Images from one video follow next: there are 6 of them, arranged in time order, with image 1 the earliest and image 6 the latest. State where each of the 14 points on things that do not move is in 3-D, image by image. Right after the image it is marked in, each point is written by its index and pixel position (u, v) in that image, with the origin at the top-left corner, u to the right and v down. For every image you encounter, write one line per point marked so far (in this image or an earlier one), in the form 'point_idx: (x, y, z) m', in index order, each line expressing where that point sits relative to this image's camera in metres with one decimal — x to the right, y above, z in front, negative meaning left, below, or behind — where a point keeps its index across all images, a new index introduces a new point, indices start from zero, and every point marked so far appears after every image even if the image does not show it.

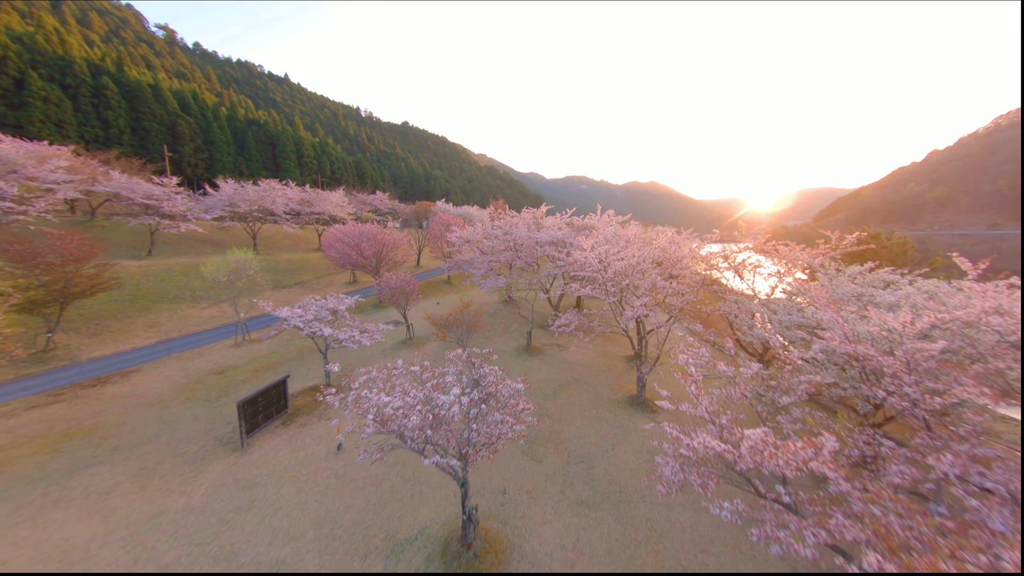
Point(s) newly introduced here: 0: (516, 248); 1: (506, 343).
0: (+0.2, +1.9, +18.5) m
1: (-0.3, -2.4, +16.5) m
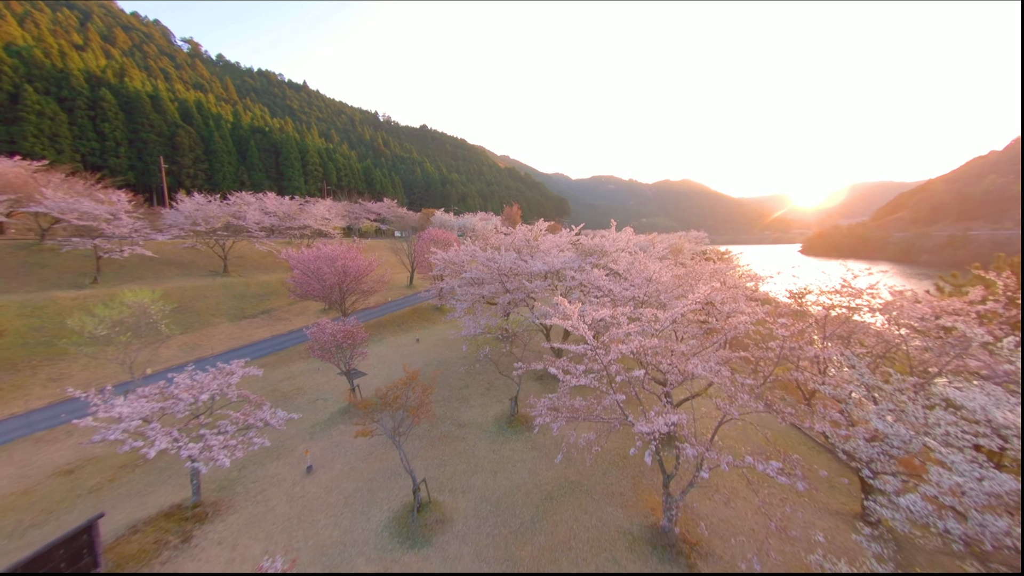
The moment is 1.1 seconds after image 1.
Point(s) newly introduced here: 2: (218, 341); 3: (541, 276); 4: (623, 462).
0: (-0.4, +0.3, +14.2) m
1: (-0.9, -4.0, +12.3) m
2: (-13.9, -2.5, +18.1) m
3: (+1.0, +0.4, +13.7) m
4: (+2.9, -4.6, +10.0) m
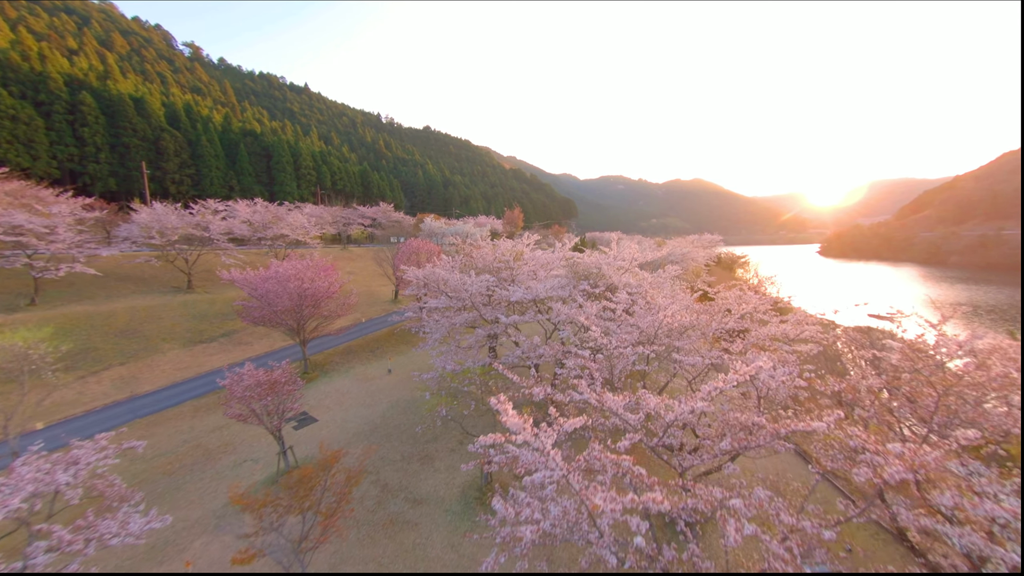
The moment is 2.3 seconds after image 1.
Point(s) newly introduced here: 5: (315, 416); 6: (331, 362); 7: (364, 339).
0: (-1.1, -0.6, +11.6) m
1: (-1.7, -4.9, +9.7) m
2: (-14.5, -3.5, +15.8) m
3: (+0.3, -0.5, +11.0) m
4: (+2.1, -5.4, +7.4) m
5: (-6.4, -4.2, +12.6) m
6: (-7.6, -3.1, +16.2) m
7: (-7.0, -2.4, +18.1) m
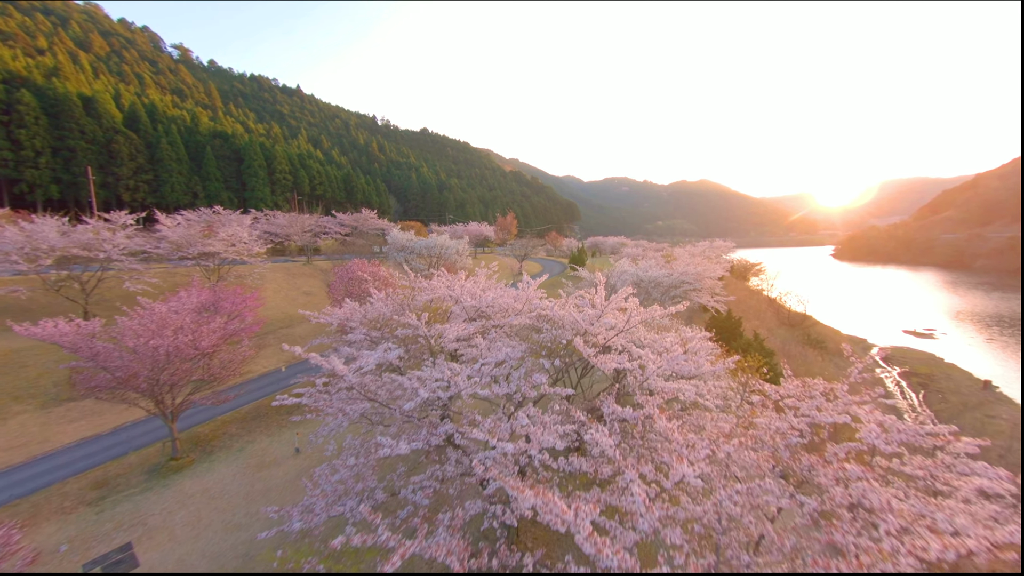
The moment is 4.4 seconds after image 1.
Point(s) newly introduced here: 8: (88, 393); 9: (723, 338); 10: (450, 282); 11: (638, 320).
0: (-2.5, -2.0, +7.2) m
1: (-3.1, -6.3, +5.3) m
2: (-15.8, -5.0, +11.5) m
3: (-1.2, -1.9, +6.6) m
4: (+0.7, -6.8, +2.9) m
5: (-7.8, -5.6, +8.2) m
6: (-8.9, -4.6, +11.8) m
7: (-8.3, -3.9, +13.7) m
8: (-11.7, -2.8, +10.8) m
9: (+10.9, -2.7, +19.4) m
10: (-1.6, +0.2, +10.0) m
11: (+2.5, -0.6, +7.7) m
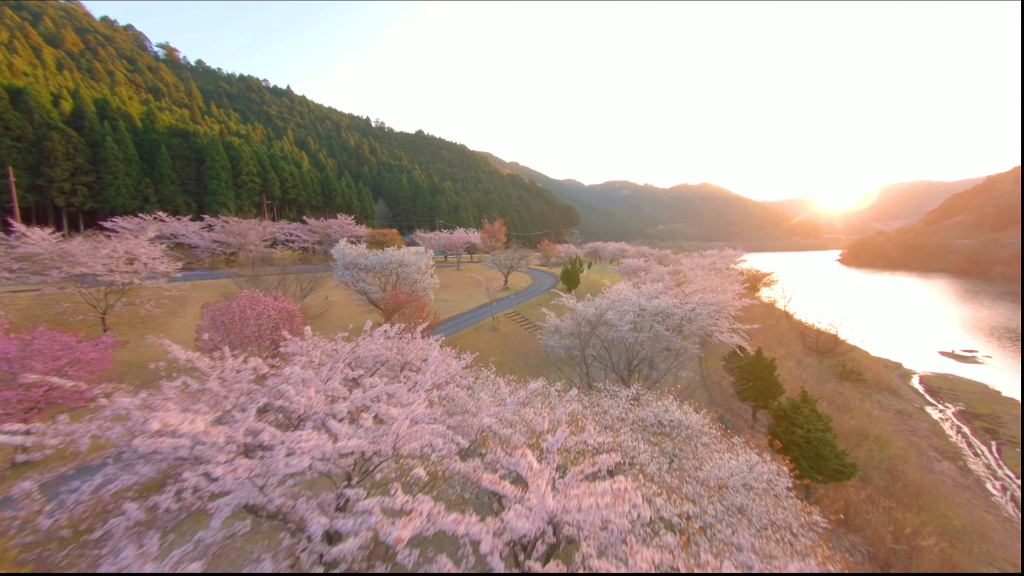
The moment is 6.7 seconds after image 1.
0: (-4.0, -3.2, +2.4) m
1: (-4.6, -7.5, +0.5) m
2: (-17.3, -6.2, +6.8) m
3: (-2.7, -3.1, +1.8) m
4: (-0.9, -8.0, -2.0) m
5: (-9.3, -6.8, +3.4) m
6: (-10.4, -5.8, +7.1) m
7: (-9.8, -5.1, +9.0) m
8: (-13.1, -4.1, +6.1) m
9: (+9.4, -4.0, +14.5) m
10: (-3.0, -1.1, +5.3) m
11: (+1.0, -1.9, +3.0) m
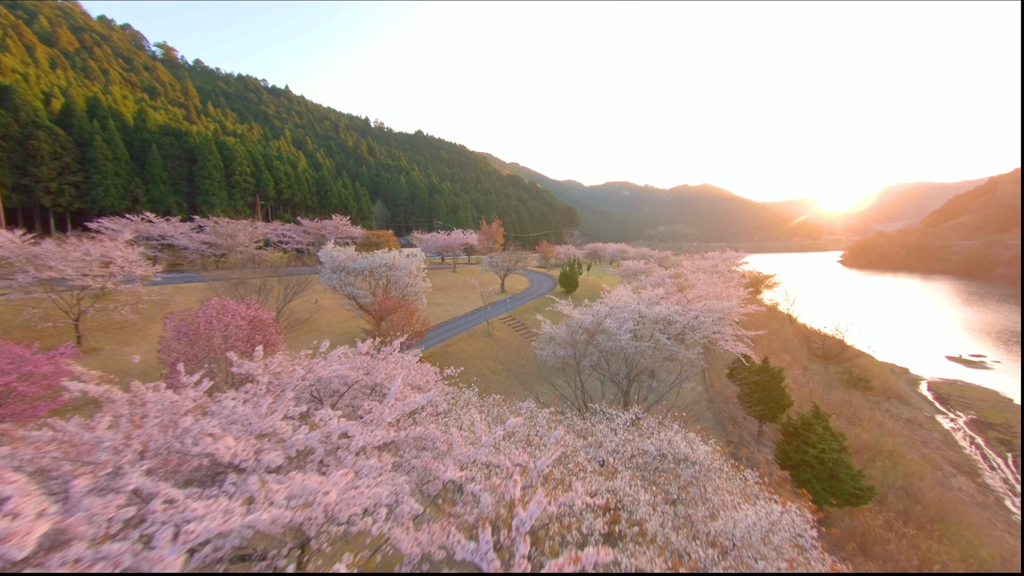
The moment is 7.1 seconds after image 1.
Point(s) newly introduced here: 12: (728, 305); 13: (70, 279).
0: (-4.3, -3.4, +1.6) m
1: (-4.9, -7.7, -0.4) m
2: (-17.6, -6.4, +5.9) m
3: (-3.0, -3.3, +1.0) m
4: (-1.2, -8.2, -2.8) m
5: (-9.6, -7.0, +2.6) m
6: (-10.7, -6.0, +6.2) m
7: (-10.1, -5.3, +8.1) m
8: (-13.4, -4.3, +5.2) m
9: (+9.1, -4.3, +13.7) m
10: (-3.3, -1.3, +4.5) m
11: (+0.7, -2.1, +2.1) m
12: (+9.2, -0.6, +16.3) m
13: (-17.5, +0.3, +15.5) m
